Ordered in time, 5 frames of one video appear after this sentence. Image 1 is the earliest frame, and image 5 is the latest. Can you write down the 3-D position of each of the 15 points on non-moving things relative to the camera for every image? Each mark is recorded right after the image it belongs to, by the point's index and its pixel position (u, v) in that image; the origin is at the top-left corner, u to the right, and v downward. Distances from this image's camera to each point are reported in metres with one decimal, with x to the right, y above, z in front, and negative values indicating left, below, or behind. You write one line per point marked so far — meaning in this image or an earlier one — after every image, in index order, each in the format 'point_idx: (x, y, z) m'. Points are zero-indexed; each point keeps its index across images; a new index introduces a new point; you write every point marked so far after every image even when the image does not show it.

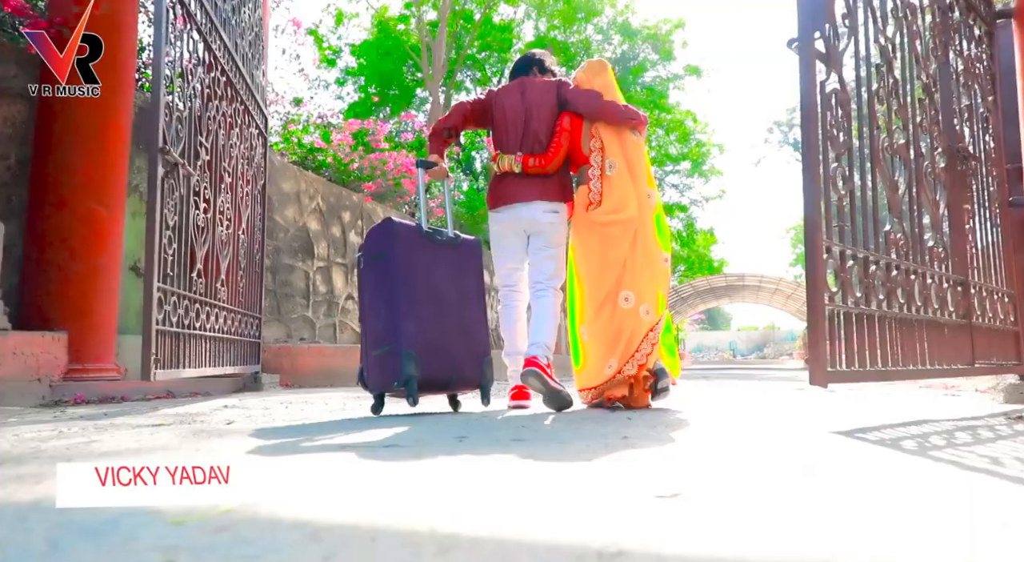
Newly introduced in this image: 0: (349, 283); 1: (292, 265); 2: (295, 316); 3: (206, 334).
0: (-2.0, 0.0, +8.6) m
1: (-2.4, +0.2, +7.5) m
2: (-2.3, -0.4, +7.5) m
3: (-1.9, -0.3, +4.3) m
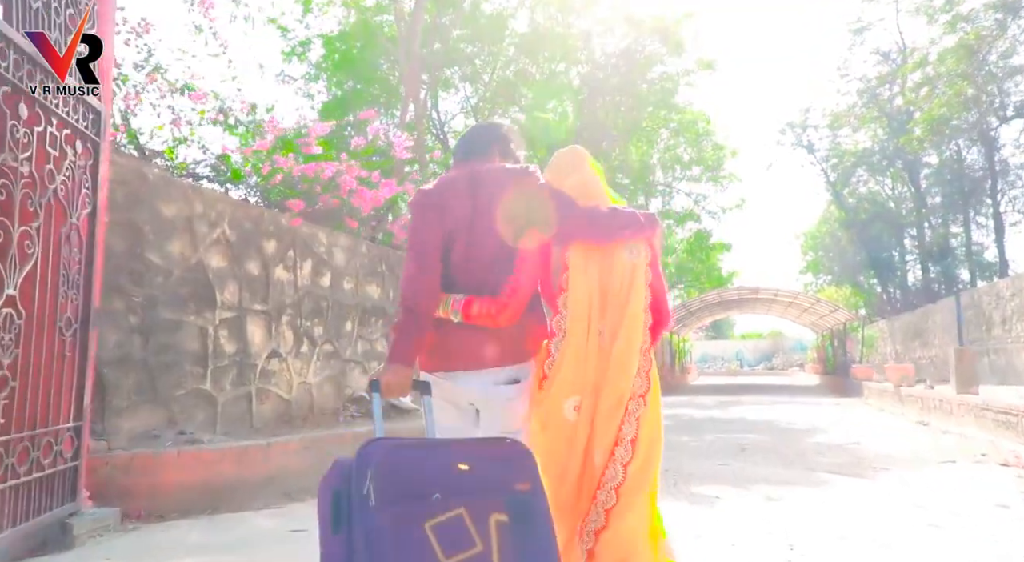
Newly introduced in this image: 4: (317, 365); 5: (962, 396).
0: (-2.2, -0.5, +6.5) m
1: (-2.6, -0.3, +5.3) m
2: (-2.5, -0.9, +5.3) m
3: (-2.1, -0.8, +2.2) m
4: (-2.0, -0.9, +7.2) m
5: (+6.5, -1.7, +10.1) m
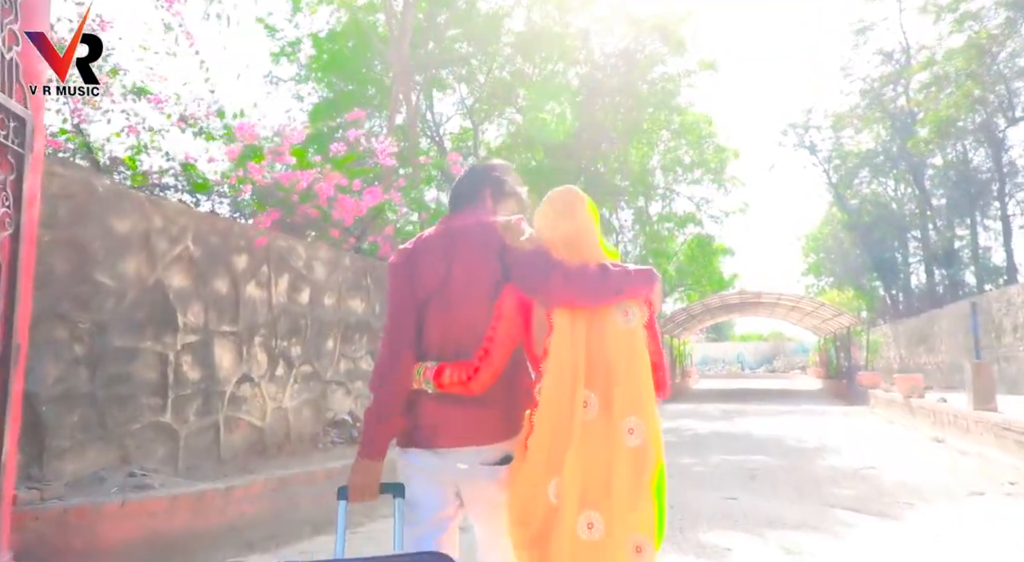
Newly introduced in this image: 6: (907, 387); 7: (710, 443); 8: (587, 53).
0: (-2.3, -0.7, +6.0) m
1: (-2.6, -0.5, +4.8) m
2: (-2.6, -1.0, +4.8) m
3: (-2.2, -1.0, +1.7) m
4: (-2.1, -1.0, +6.7) m
5: (+6.5, -1.8, +9.6) m
6: (+8.3, -2.2, +14.6) m
7: (+2.9, -2.4, +10.2) m
8: (+1.8, +5.4, +16.3) m
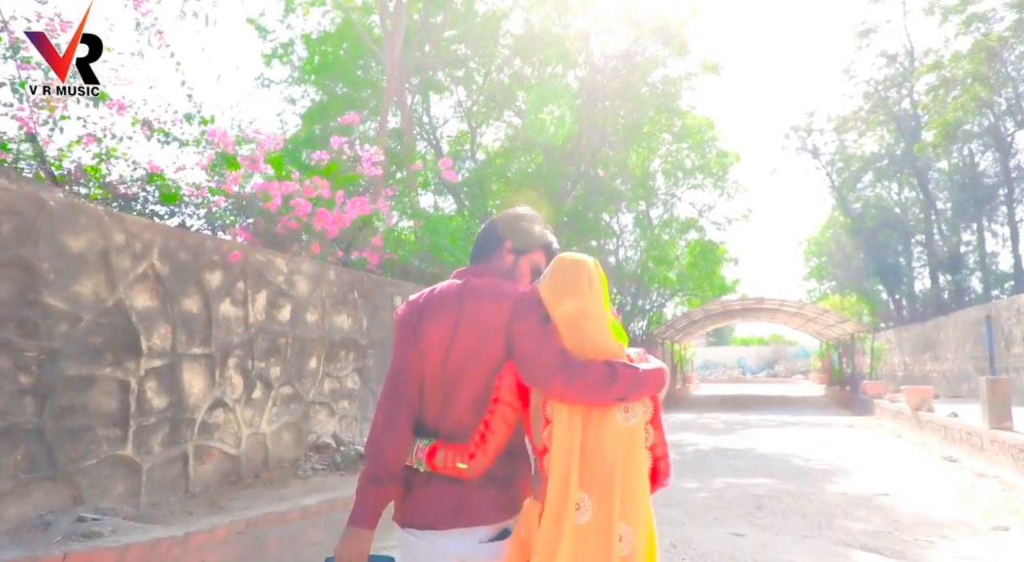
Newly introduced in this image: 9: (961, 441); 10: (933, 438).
0: (-2.4, -0.8, +5.6) m
1: (-2.7, -0.6, +4.4) m
2: (-2.7, -1.2, +4.4) m
3: (-2.3, -1.1, +1.3) m
4: (-2.2, -1.2, +6.3) m
5: (+6.4, -2.0, +9.2) m
6: (+8.3, -2.4, +14.2) m
7: (+2.9, -2.6, +9.8) m
8: (+1.7, +5.2, +15.9) m
9: (+6.8, -2.4, +10.6) m
10: (+7.3, -2.7, +12.1) m
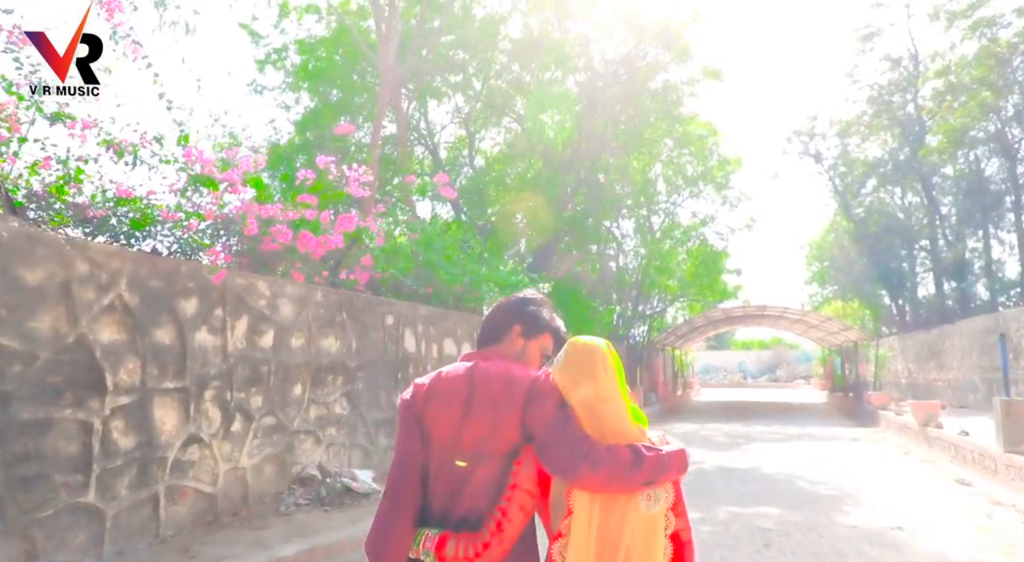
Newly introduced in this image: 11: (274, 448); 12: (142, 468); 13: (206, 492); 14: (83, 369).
0: (-2.4, -1.0, +5.2) m
1: (-2.8, -0.8, +4.1) m
2: (-2.7, -1.4, +4.1) m
3: (-2.3, -1.3, +1.0) m
4: (-2.2, -1.4, +6.0) m
5: (+6.3, -2.2, +8.8) m
6: (+8.2, -2.7, +13.9) m
7: (+2.8, -2.8, +9.5) m
8: (+1.7, +4.9, +15.6) m
9: (+6.8, -2.7, +10.2) m
10: (+7.3, -3.0, +11.7) m
11: (-2.1, -1.5, +6.2) m
12: (-2.5, -1.3, +4.8) m
13: (-2.4, -1.6, +5.4) m
14: (-2.7, -0.6, +4.4) m
